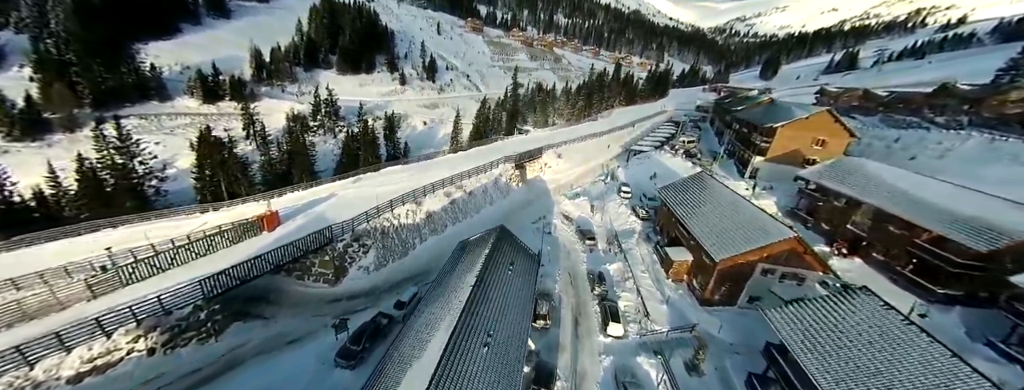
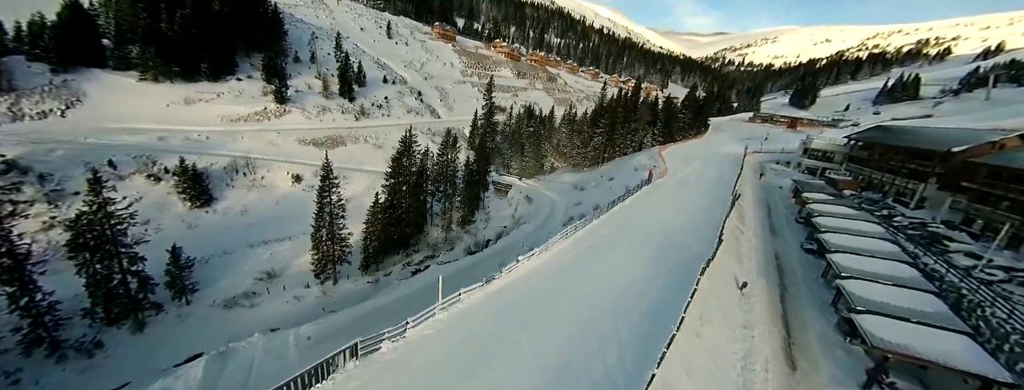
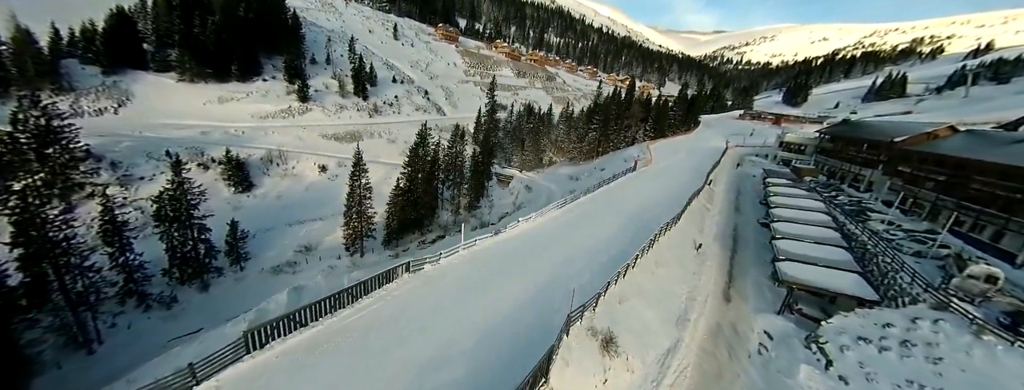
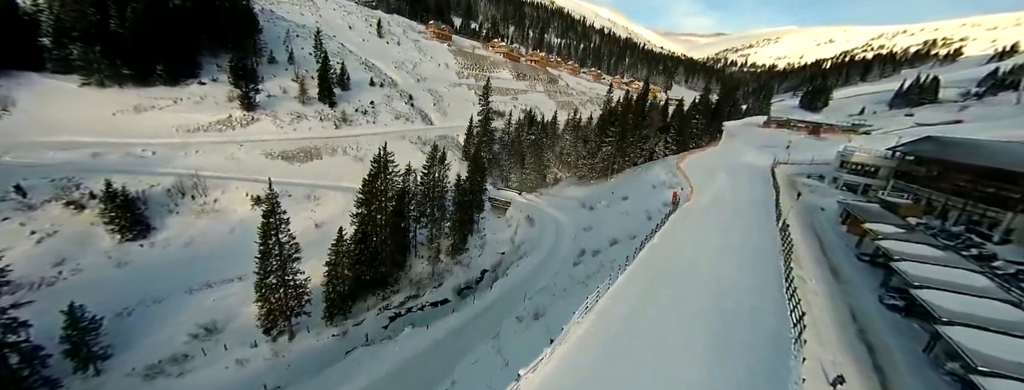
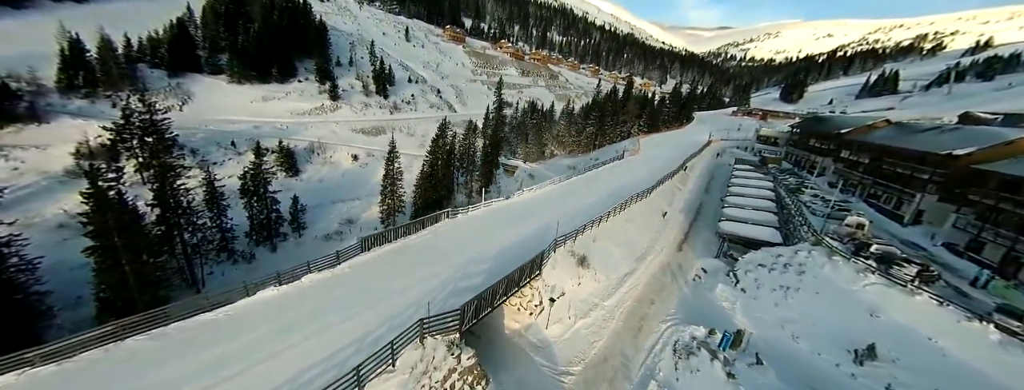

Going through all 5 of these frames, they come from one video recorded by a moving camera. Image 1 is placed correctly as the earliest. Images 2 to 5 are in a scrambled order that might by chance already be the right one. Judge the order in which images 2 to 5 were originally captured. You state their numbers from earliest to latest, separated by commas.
5, 3, 2, 4
